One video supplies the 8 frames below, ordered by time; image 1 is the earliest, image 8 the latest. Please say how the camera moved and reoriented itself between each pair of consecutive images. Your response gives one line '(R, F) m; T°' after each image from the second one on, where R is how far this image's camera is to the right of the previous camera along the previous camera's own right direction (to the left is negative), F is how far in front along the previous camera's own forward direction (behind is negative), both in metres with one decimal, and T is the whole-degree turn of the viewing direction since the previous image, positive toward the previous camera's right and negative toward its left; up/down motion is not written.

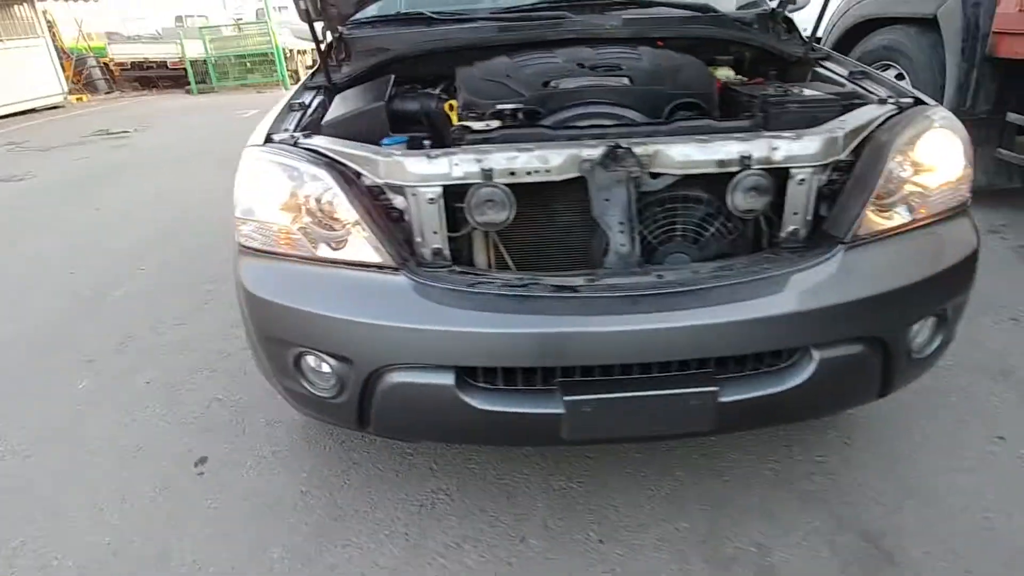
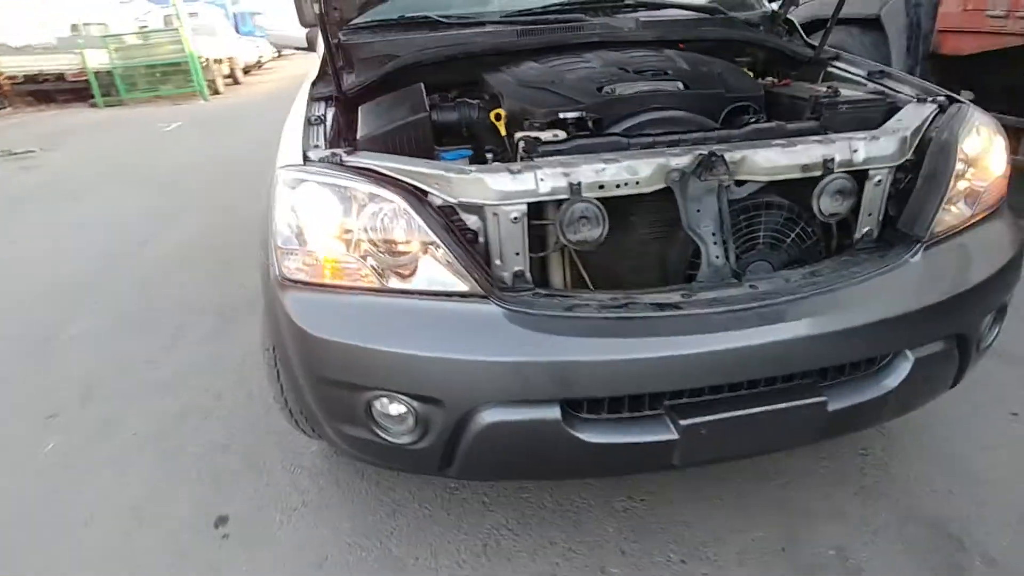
(-0.4, +0.1) m; +7°
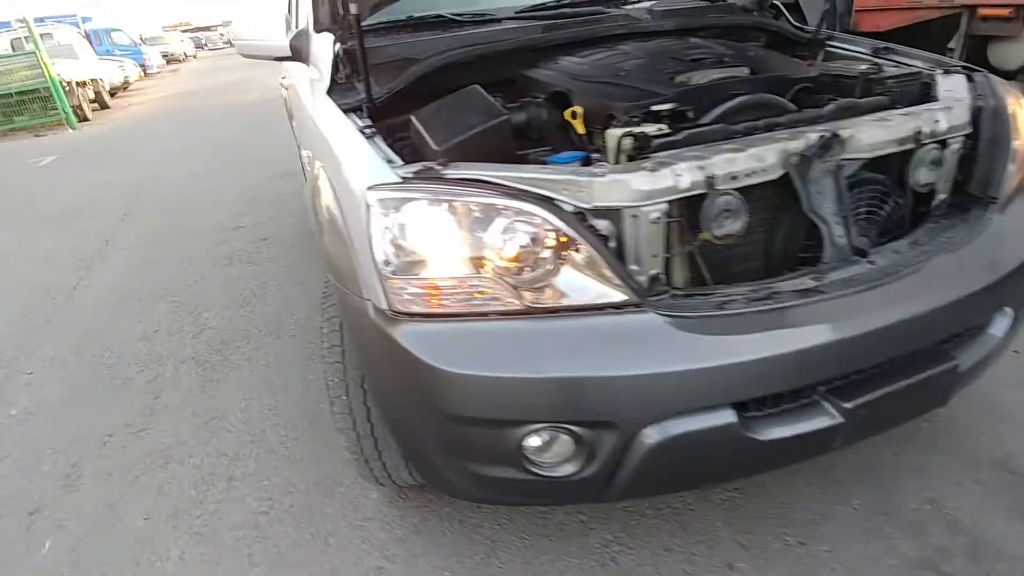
(-0.6, +0.2) m; +9°
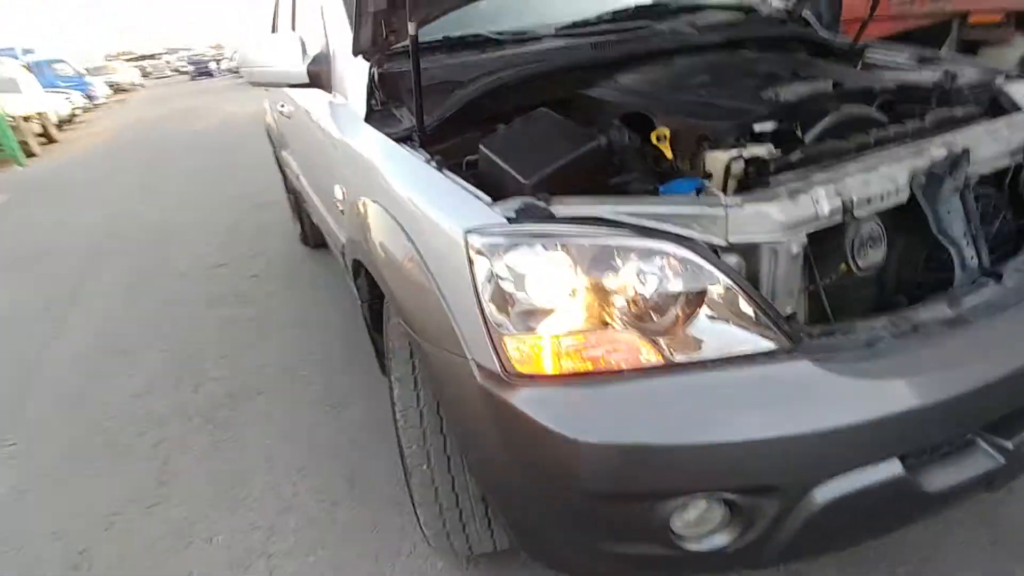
(-0.4, +0.2) m; +4°
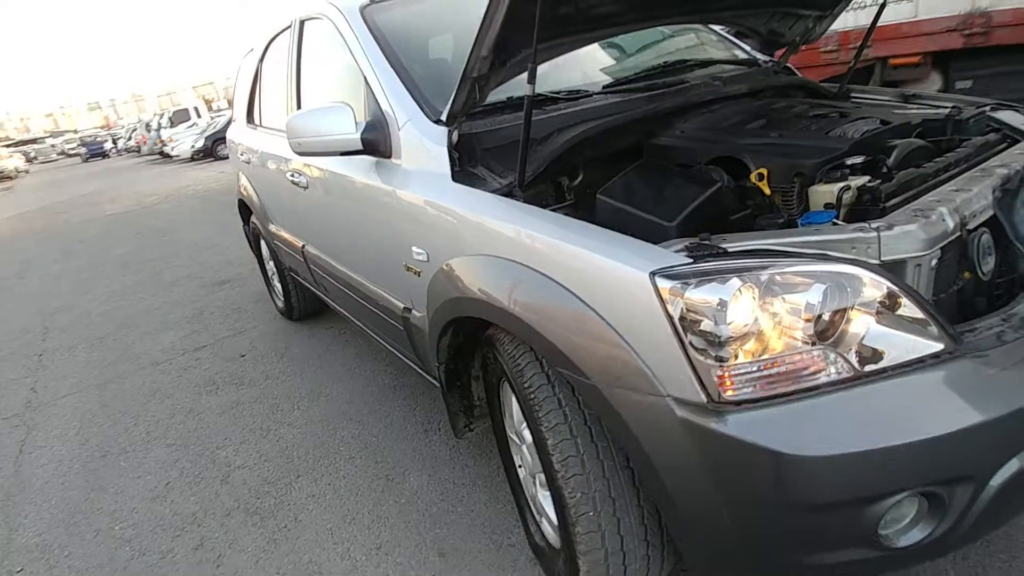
(-0.6, 0.0) m; +8°
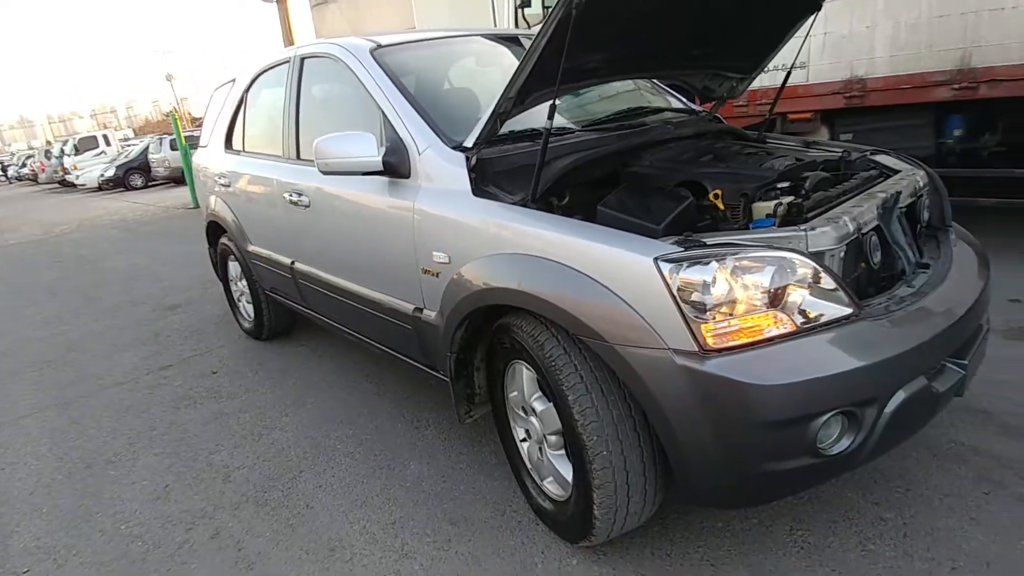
(-0.4, -0.4) m; +8°
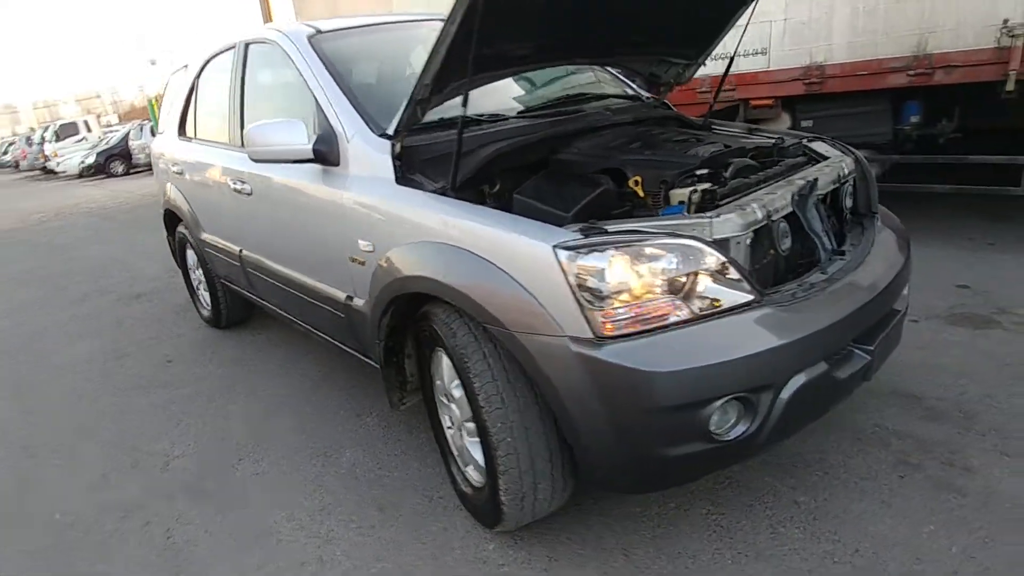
(+0.3, 0.0) m; +1°
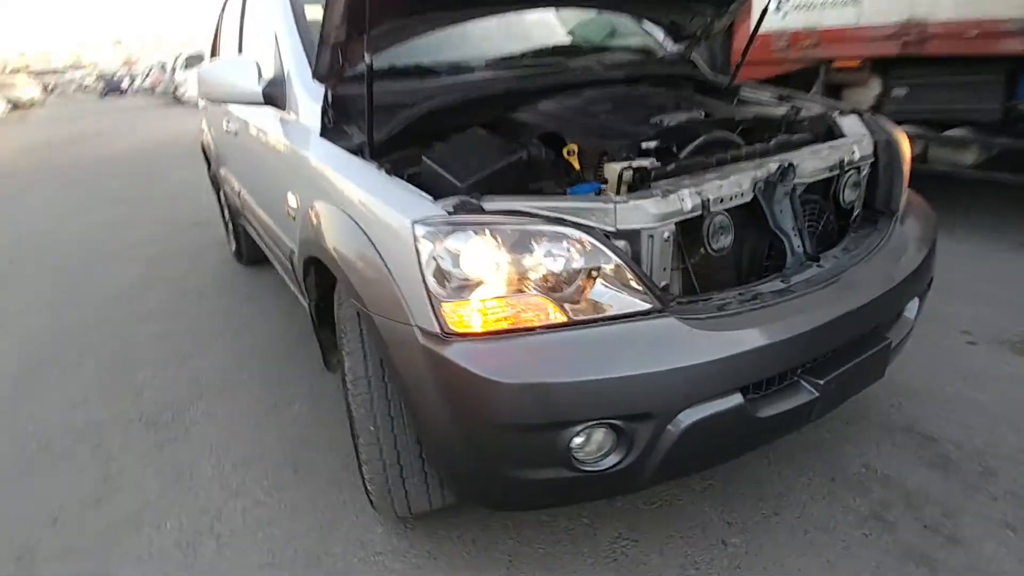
(+0.7, +0.3) m; -9°
